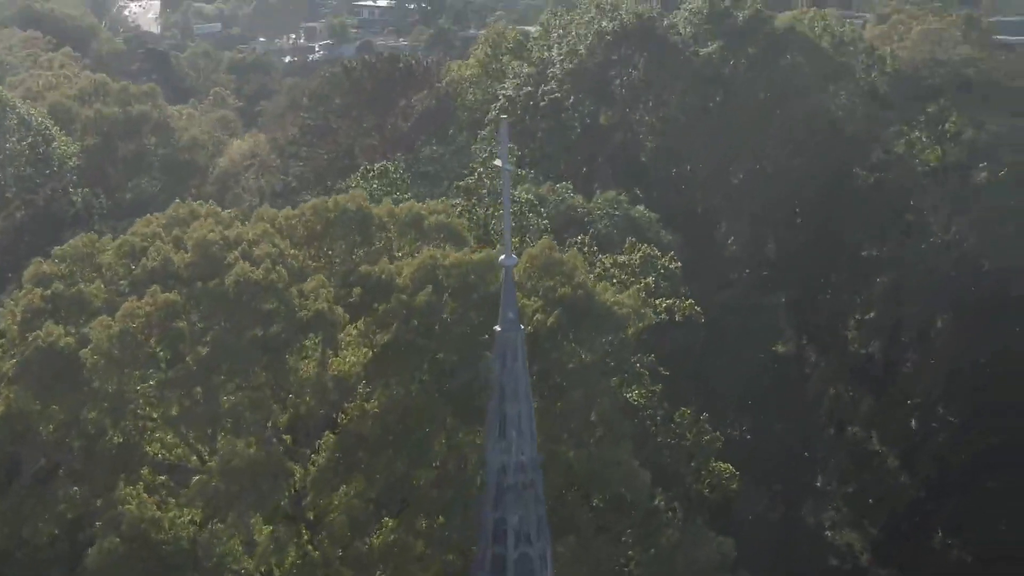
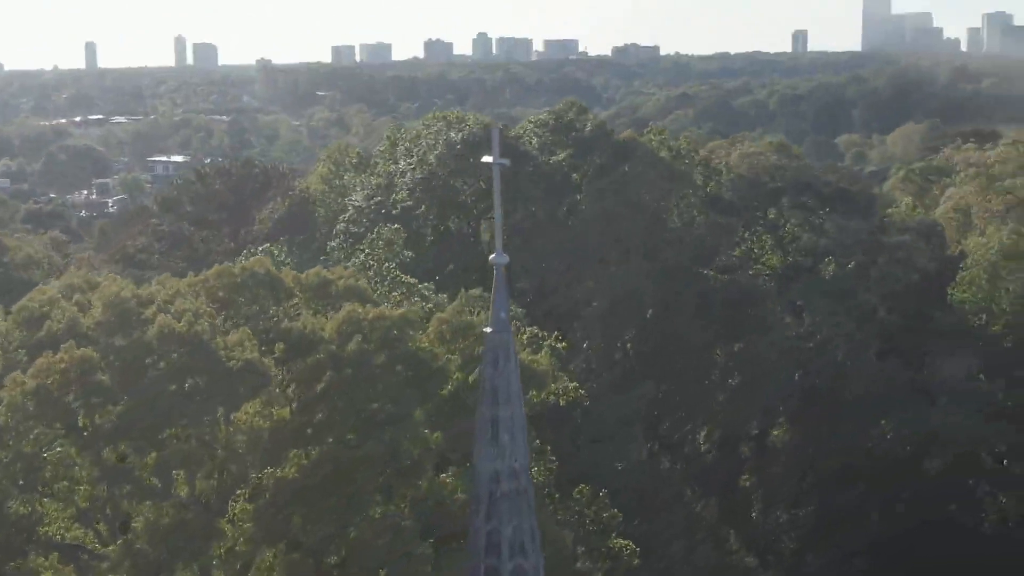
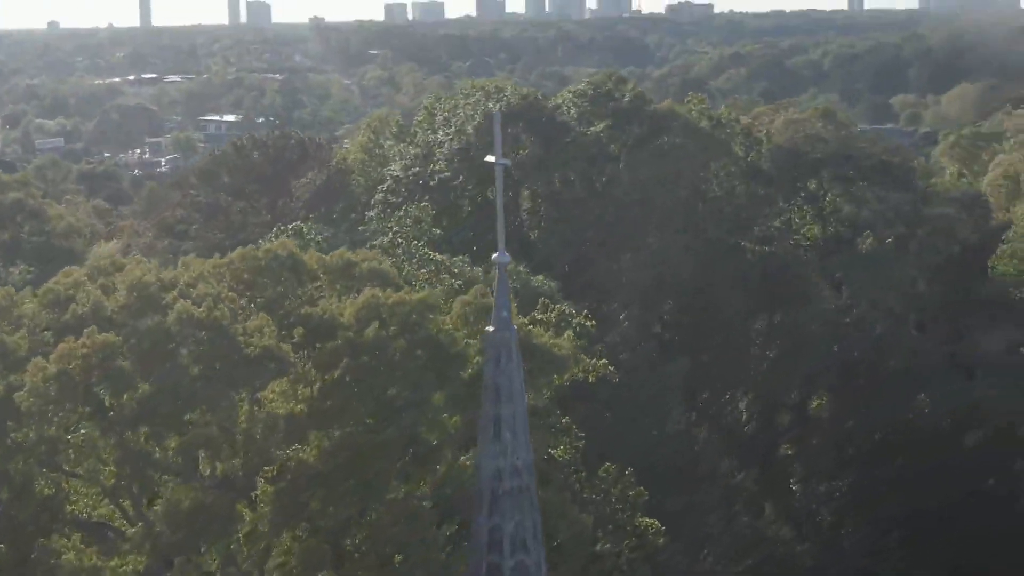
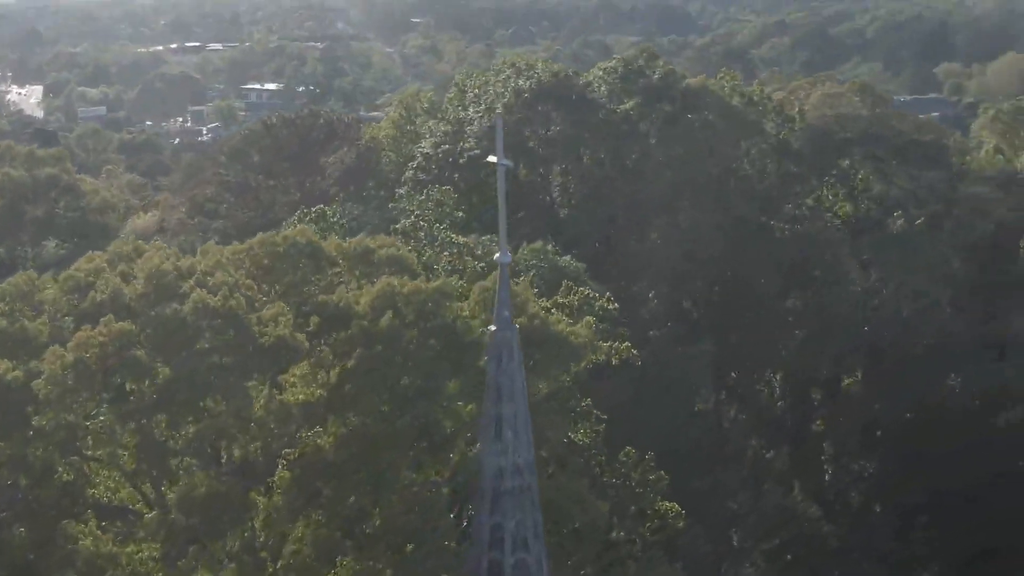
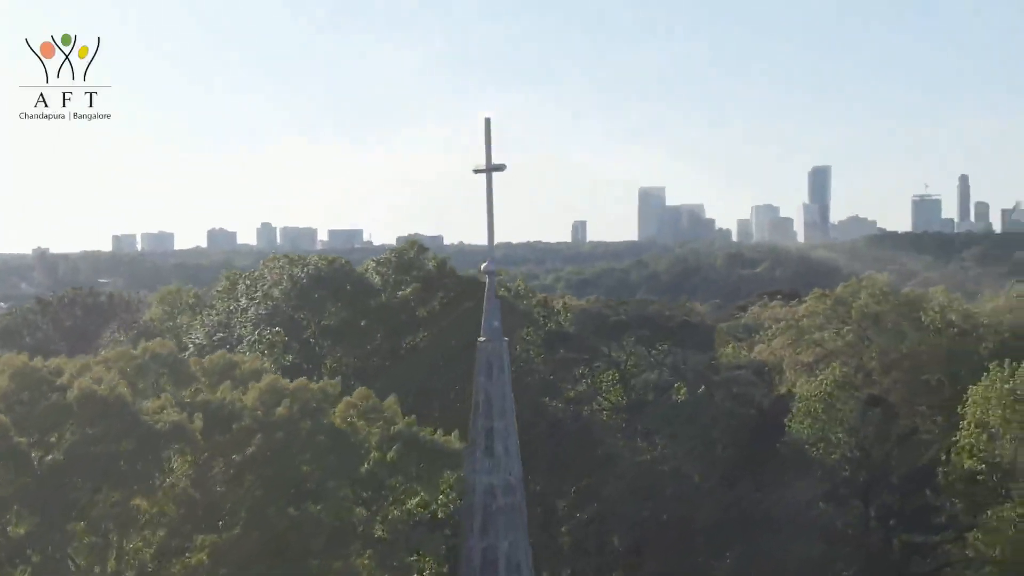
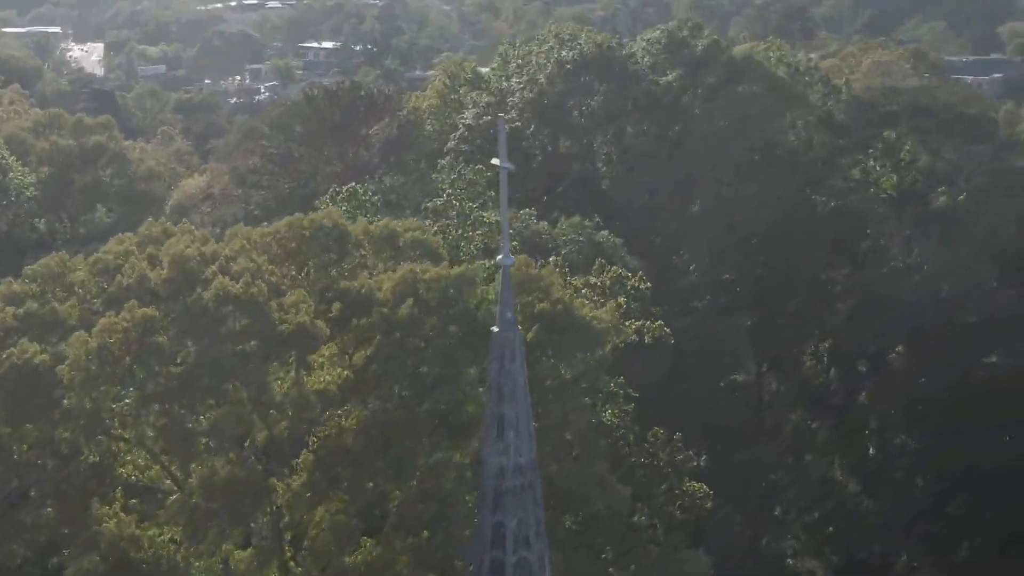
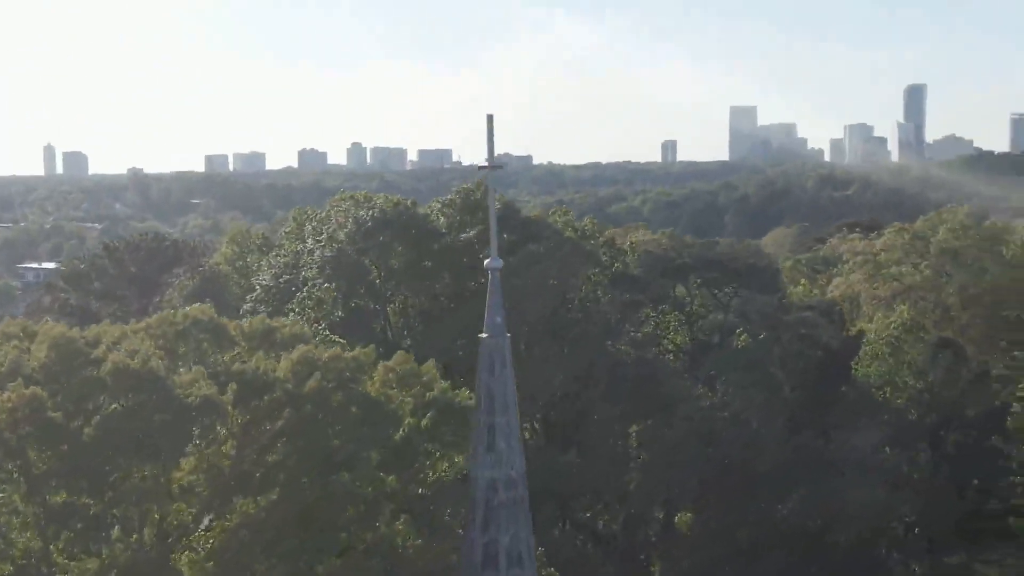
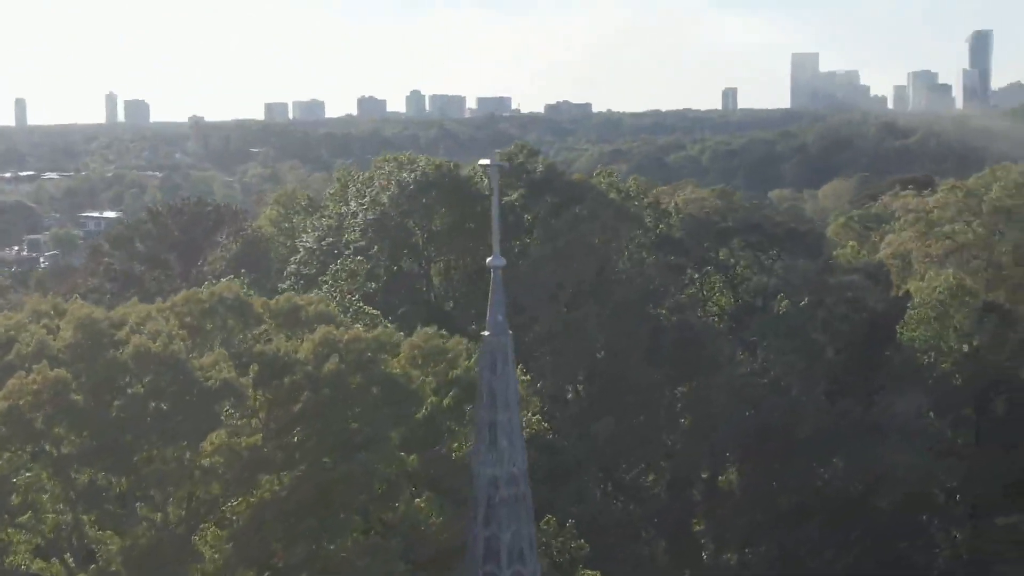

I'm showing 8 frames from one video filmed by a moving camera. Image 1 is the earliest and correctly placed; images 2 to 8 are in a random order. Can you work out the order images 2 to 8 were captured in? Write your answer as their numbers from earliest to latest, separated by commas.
6, 4, 3, 2, 8, 7, 5
